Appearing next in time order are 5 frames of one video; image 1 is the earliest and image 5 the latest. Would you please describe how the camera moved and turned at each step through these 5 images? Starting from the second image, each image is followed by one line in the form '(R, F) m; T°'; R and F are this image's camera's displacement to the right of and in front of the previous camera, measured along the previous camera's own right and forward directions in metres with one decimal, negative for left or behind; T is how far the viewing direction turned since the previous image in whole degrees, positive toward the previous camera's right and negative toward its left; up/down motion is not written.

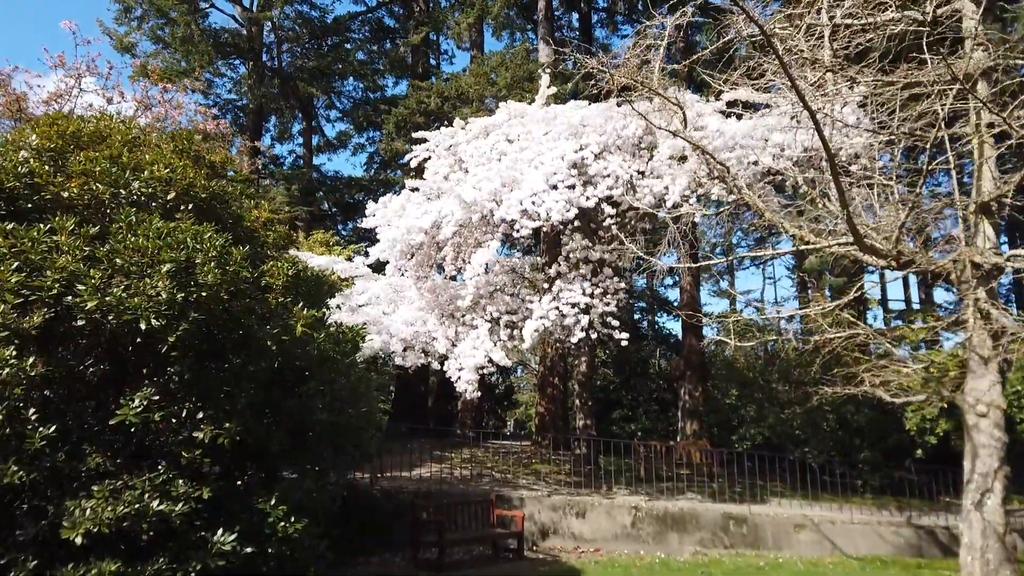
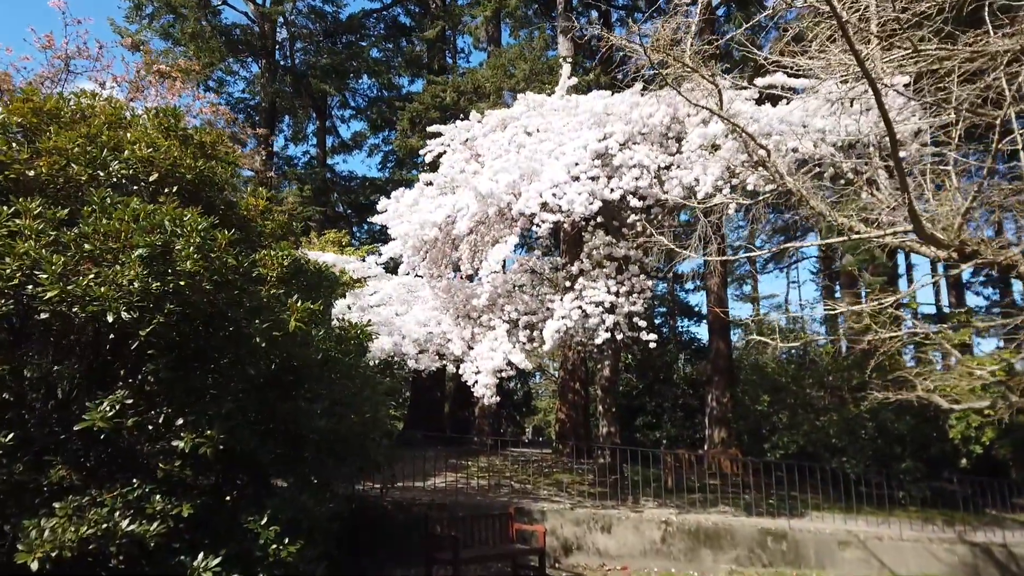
(0.0, +0.6) m; -1°
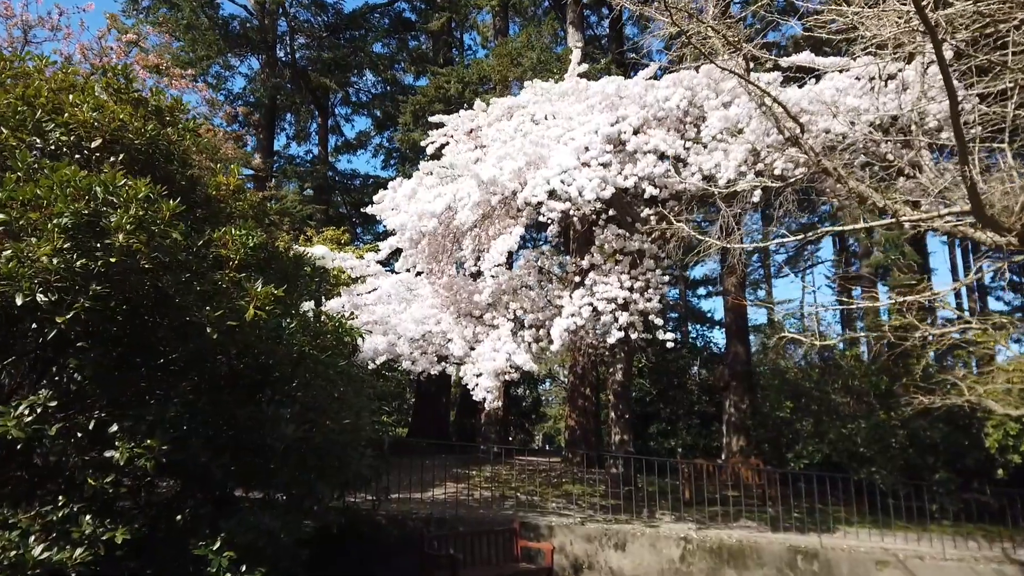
(+0.1, +0.7) m; -1°
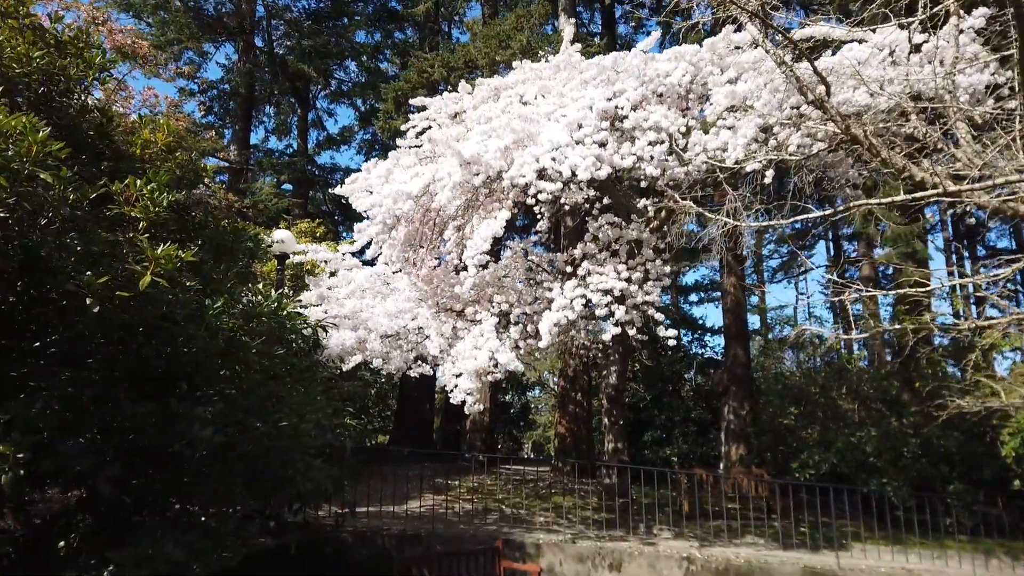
(+0.1, +0.8) m; +1°
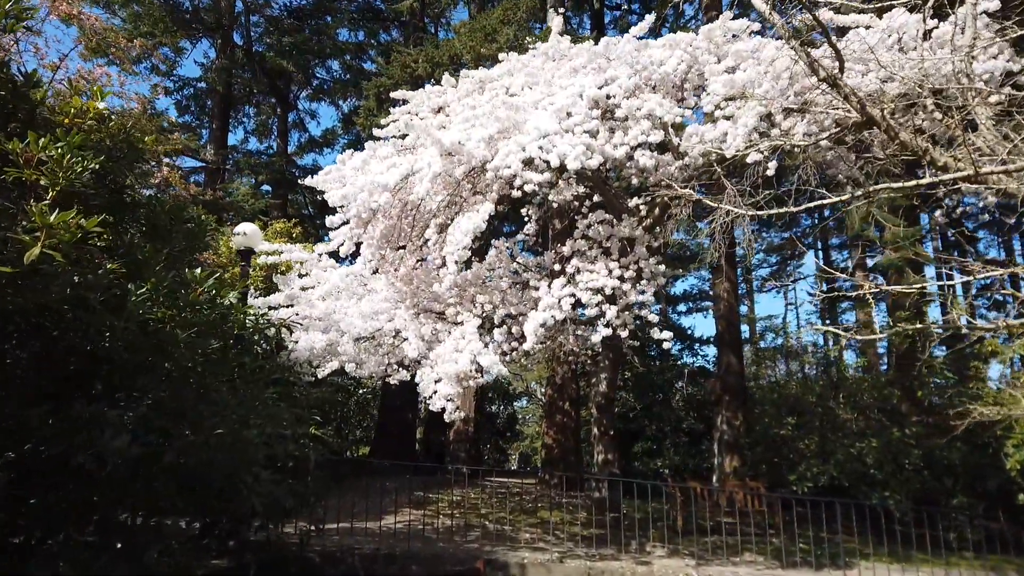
(0.0, +0.5) m; +1°
